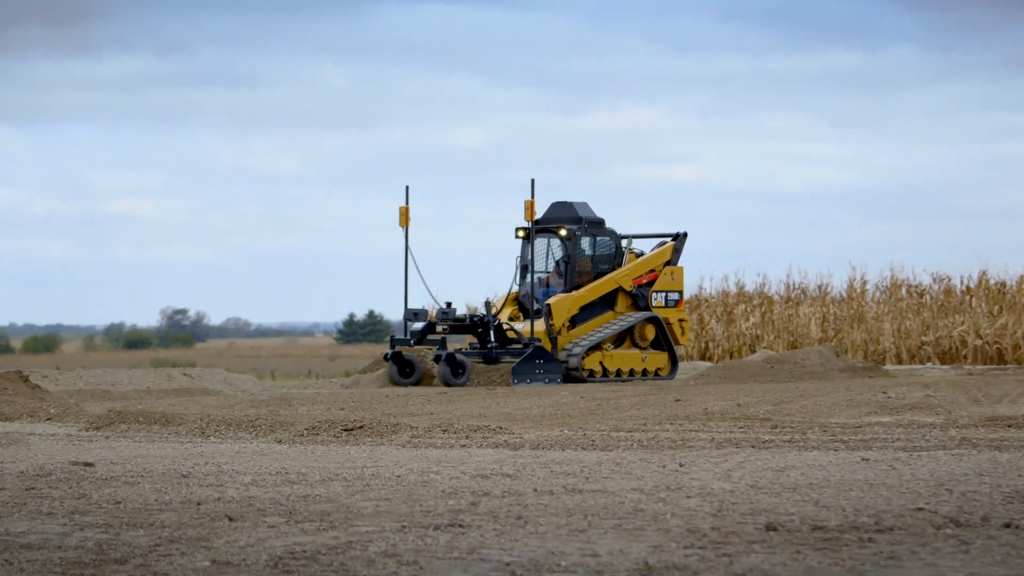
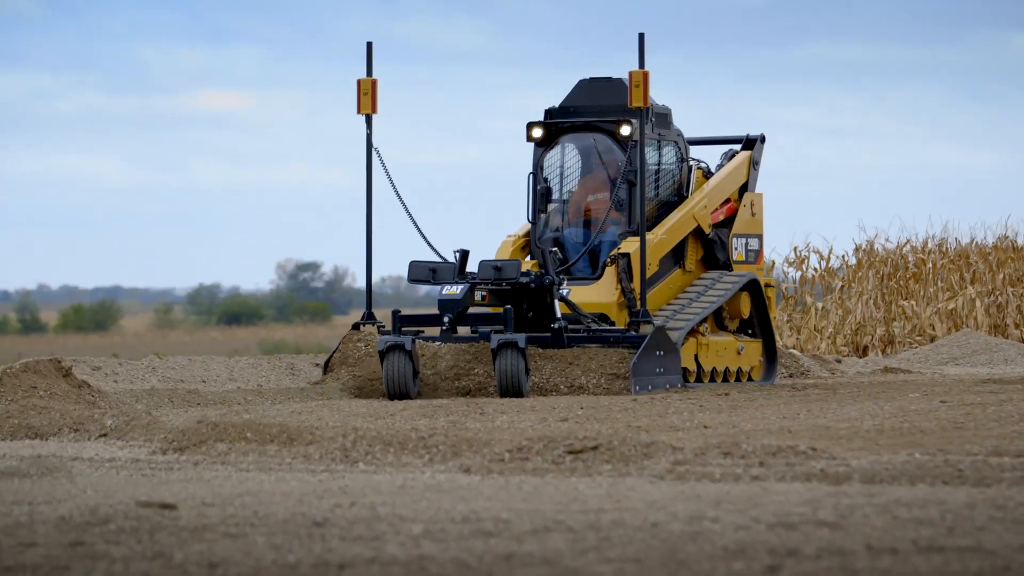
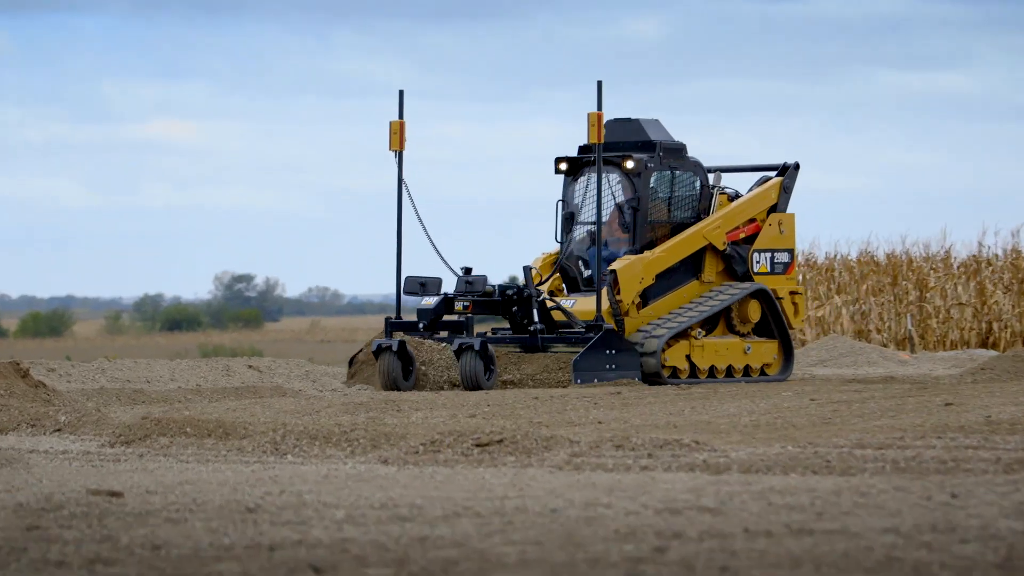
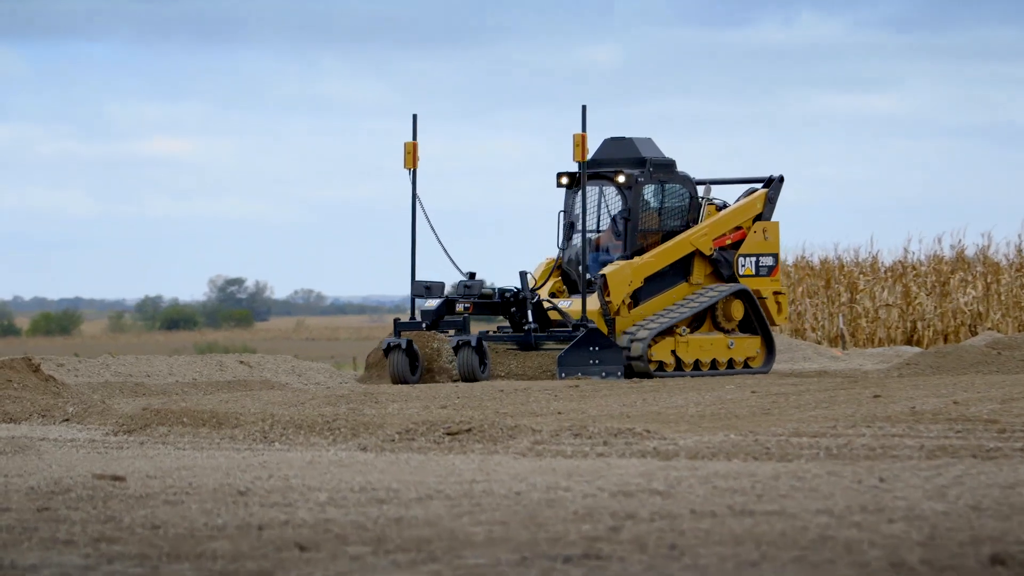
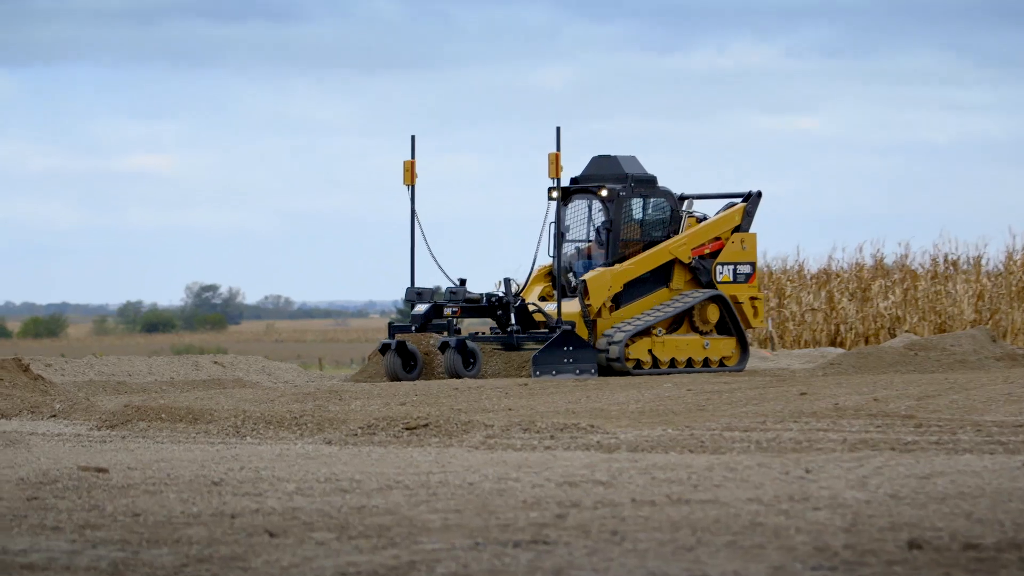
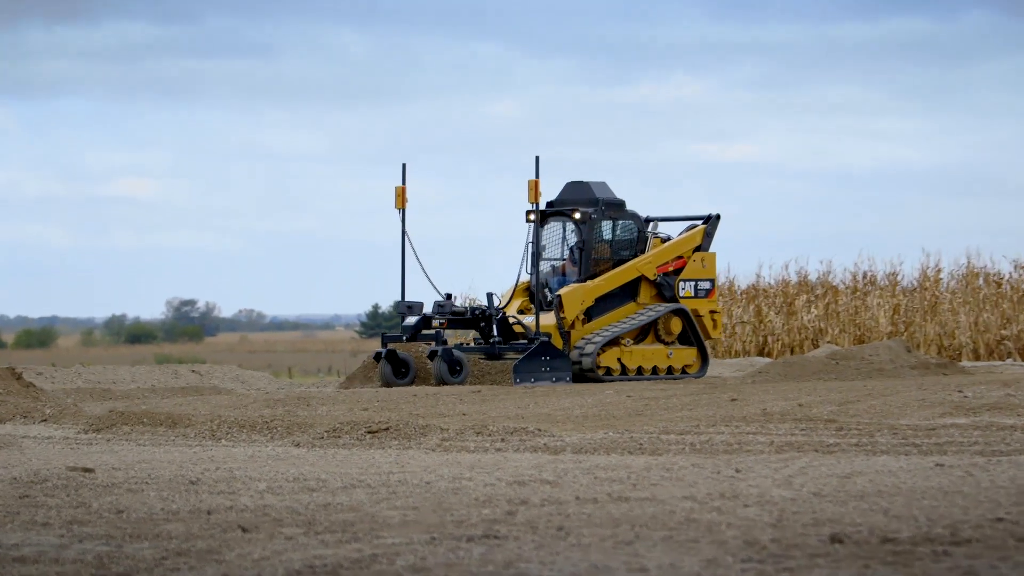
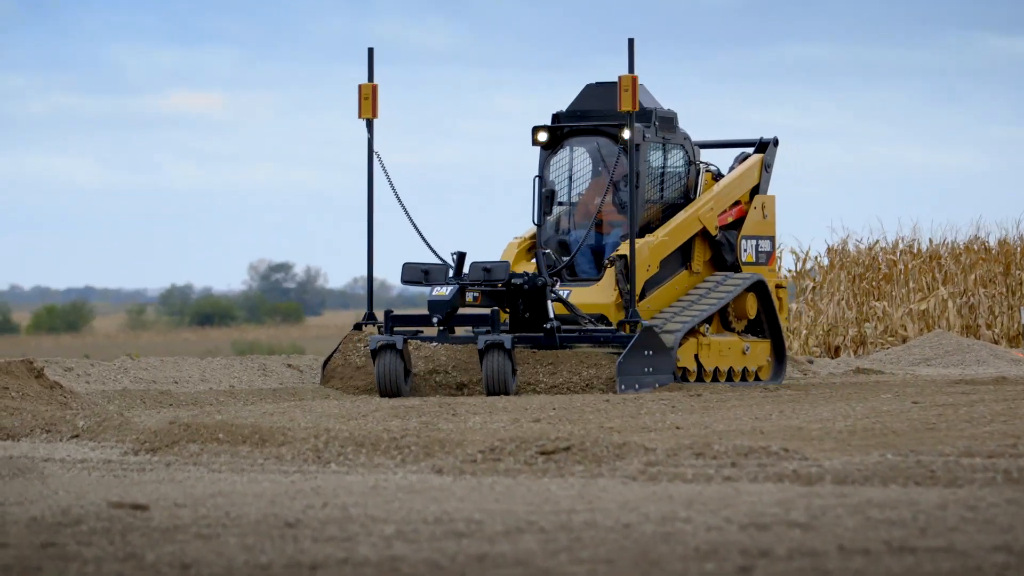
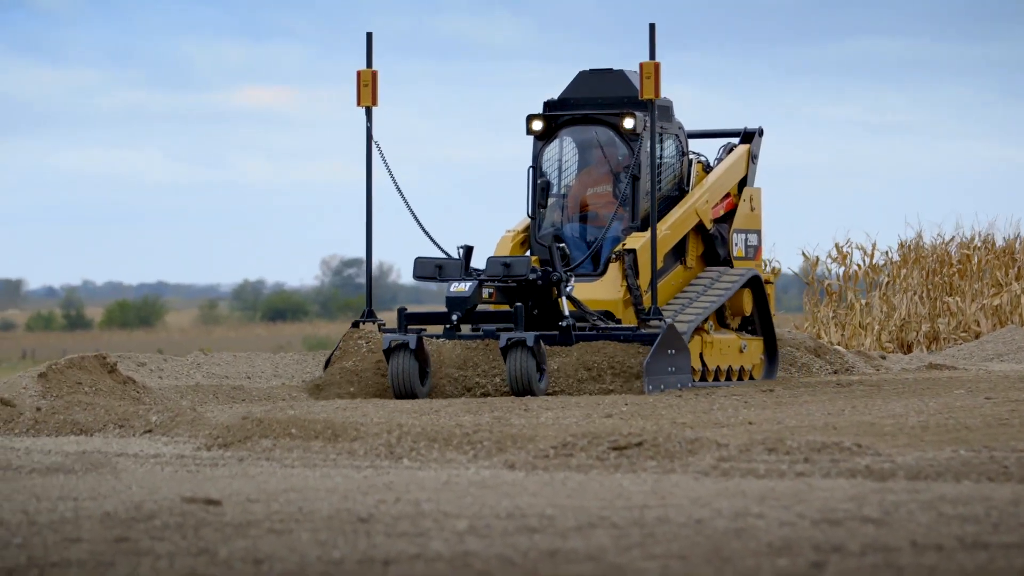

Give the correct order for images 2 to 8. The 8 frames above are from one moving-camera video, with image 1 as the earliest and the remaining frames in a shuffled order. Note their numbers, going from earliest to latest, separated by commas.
6, 5, 4, 3, 7, 2, 8
